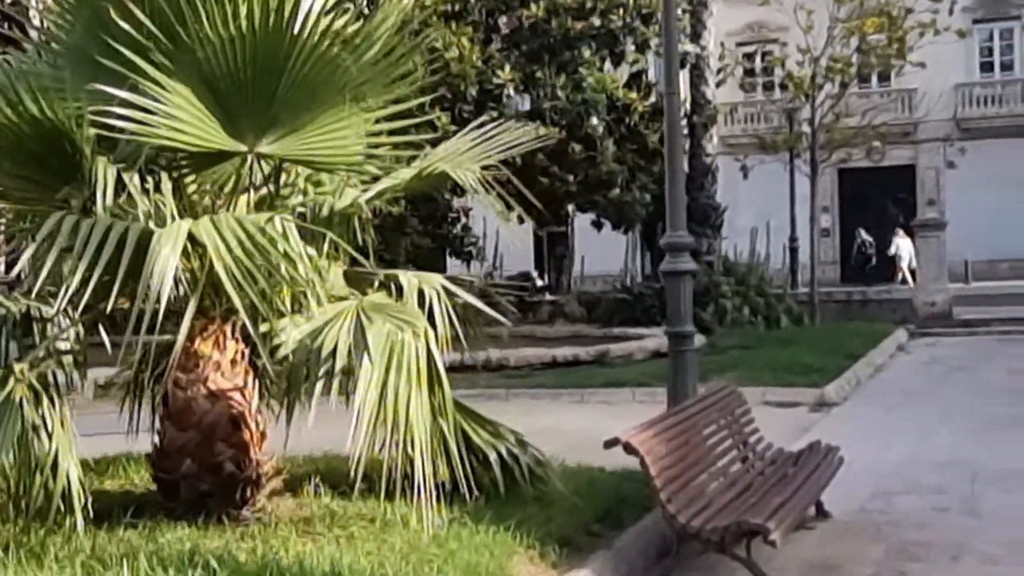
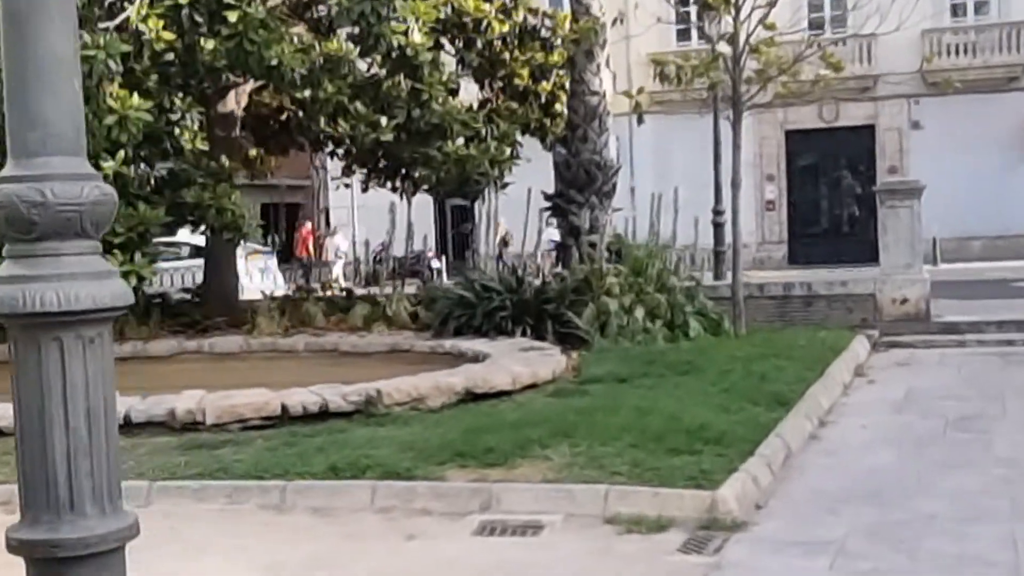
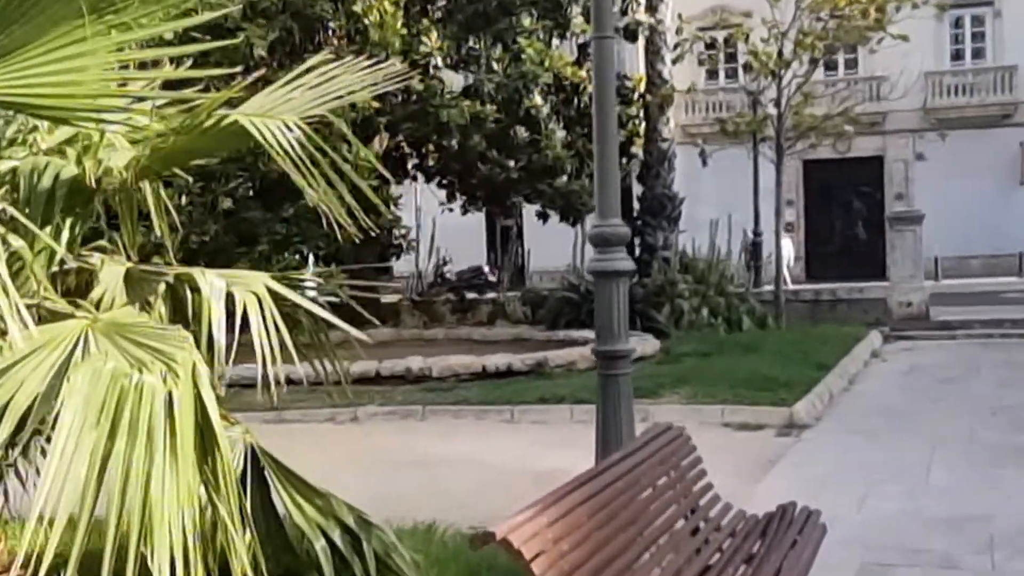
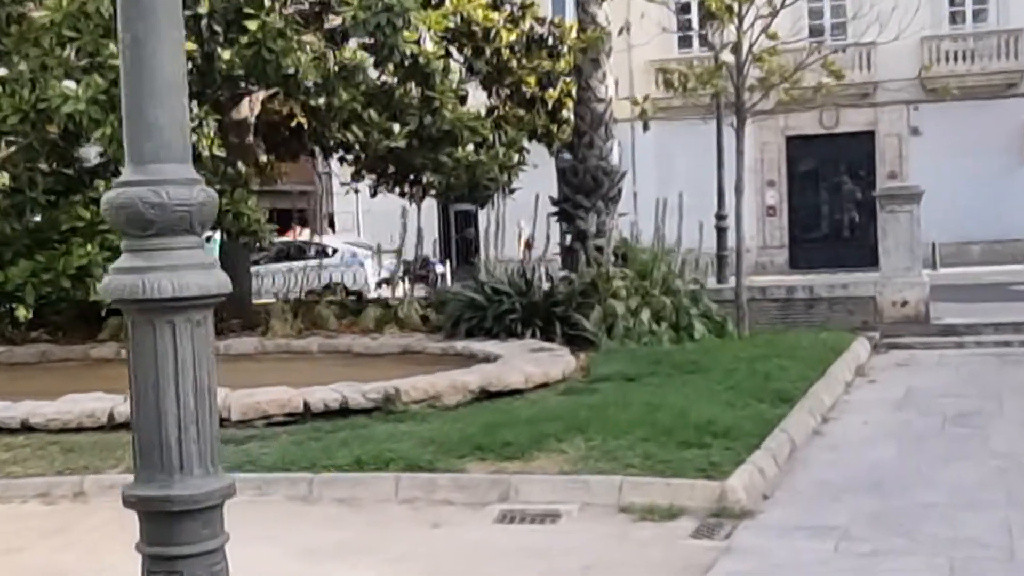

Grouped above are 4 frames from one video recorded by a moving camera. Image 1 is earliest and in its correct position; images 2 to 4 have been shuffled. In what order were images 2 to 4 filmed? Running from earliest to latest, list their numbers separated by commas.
3, 4, 2
